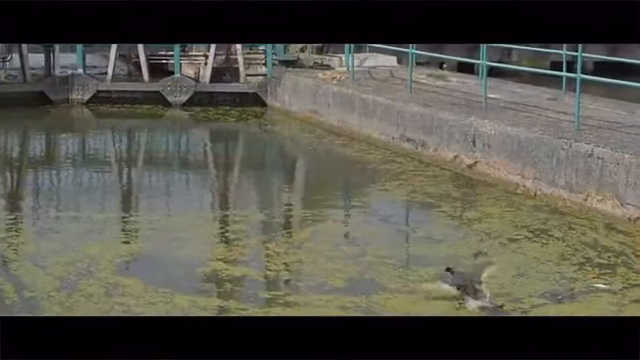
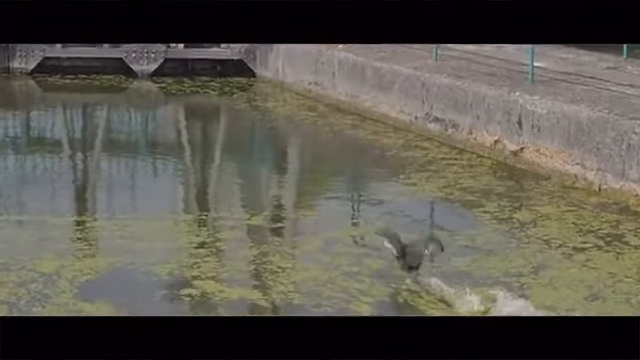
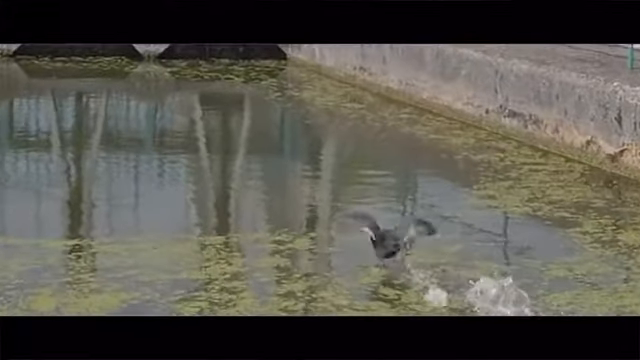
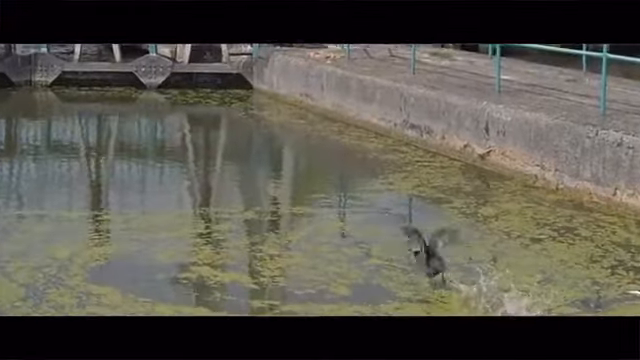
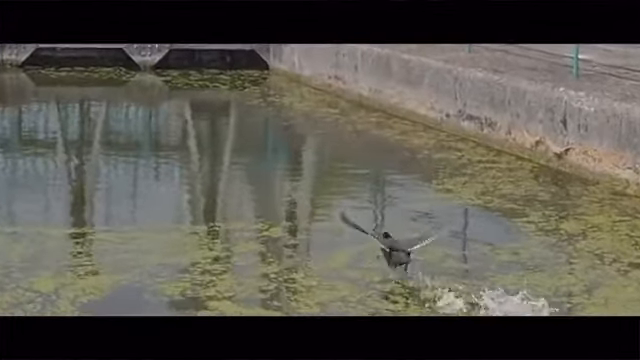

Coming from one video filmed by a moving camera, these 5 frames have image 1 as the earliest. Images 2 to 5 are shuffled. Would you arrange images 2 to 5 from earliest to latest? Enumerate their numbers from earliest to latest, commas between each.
4, 2, 5, 3
